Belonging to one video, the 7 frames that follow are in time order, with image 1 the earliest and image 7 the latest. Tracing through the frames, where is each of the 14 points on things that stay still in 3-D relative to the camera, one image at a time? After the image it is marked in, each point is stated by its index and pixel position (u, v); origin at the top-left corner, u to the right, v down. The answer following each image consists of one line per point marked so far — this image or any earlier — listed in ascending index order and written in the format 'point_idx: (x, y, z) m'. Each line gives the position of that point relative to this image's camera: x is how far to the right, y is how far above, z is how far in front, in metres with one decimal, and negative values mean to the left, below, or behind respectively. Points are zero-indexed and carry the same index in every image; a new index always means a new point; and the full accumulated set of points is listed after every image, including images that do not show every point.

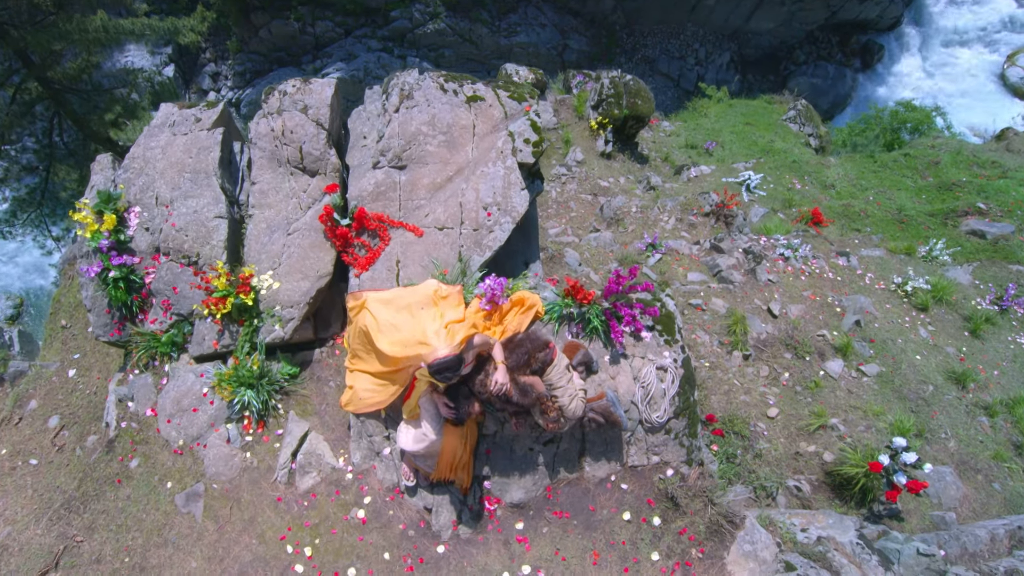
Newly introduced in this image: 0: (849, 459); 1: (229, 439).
0: (+4.4, -2.3, +6.9) m
1: (-3.3, -1.7, +6.0) m
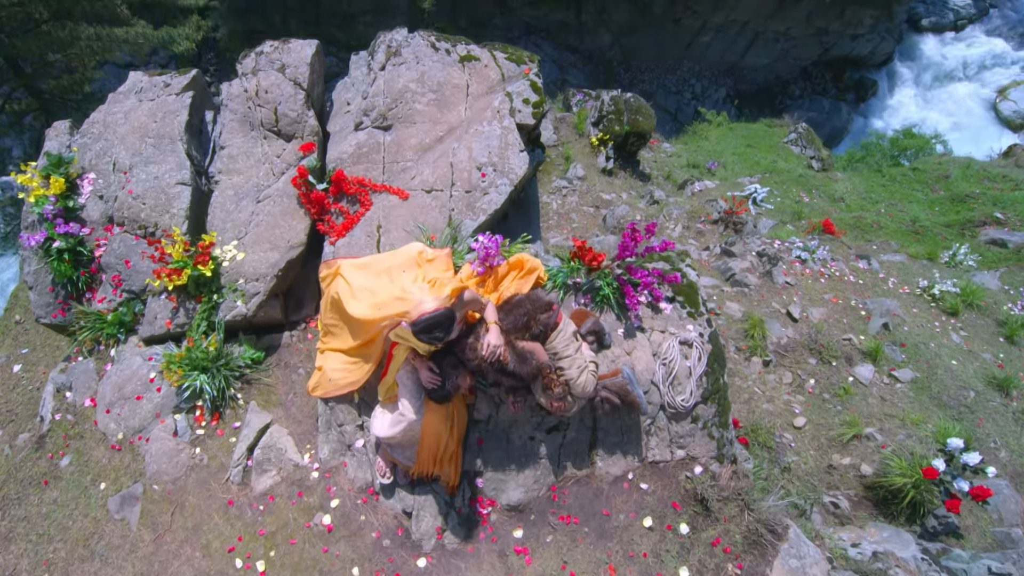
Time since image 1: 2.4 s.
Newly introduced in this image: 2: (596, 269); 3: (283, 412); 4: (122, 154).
0: (+4.4, -2.1, +6.0) m
1: (-3.3, -1.4, +5.1) m
2: (+0.8, +0.2, +4.9) m
3: (-2.3, -1.3, +5.3) m
4: (-4.6, +1.6, +6.1) m
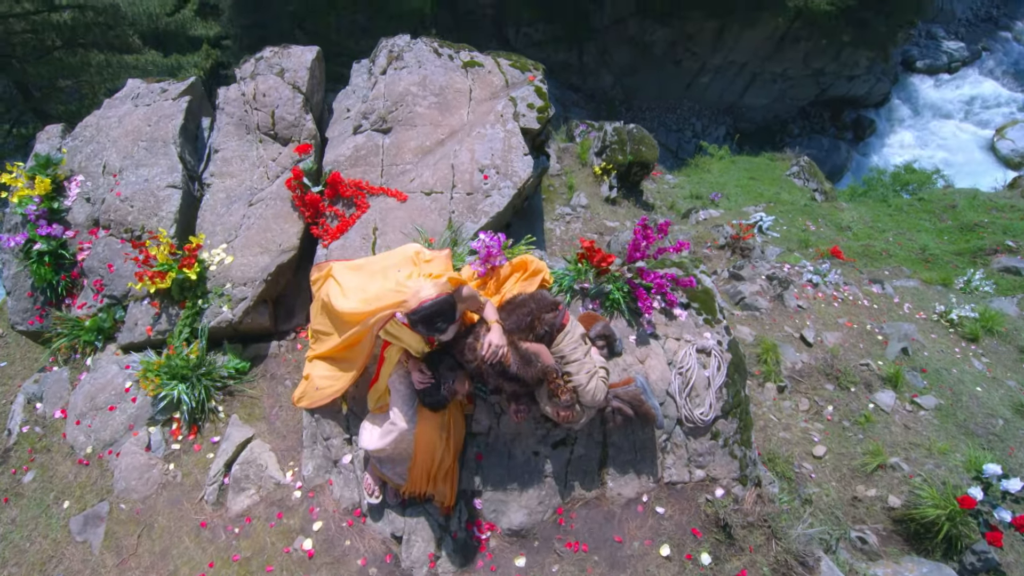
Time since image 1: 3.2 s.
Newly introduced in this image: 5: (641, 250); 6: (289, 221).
0: (+4.4, -2.2, +5.5) m
1: (-3.3, -1.4, +4.7) m
2: (+0.8, +0.2, +4.5) m
3: (-2.3, -1.3, +4.9) m
4: (-4.5, +1.5, +5.9) m
5: (+1.1, +0.3, +4.5) m
6: (-2.3, +0.7, +5.4) m
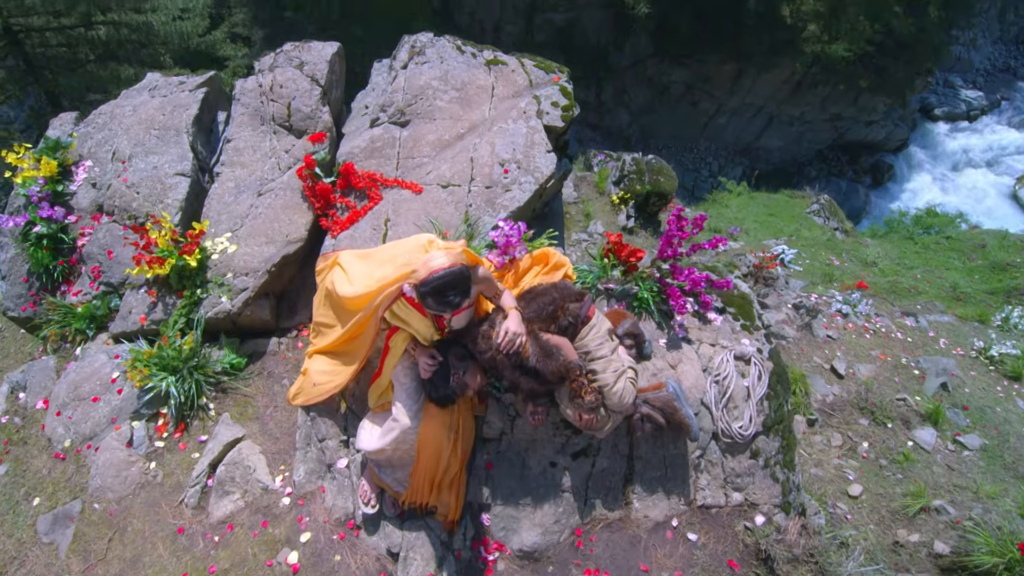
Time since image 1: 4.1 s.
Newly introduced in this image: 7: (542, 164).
0: (+4.5, -2.4, +4.9) m
1: (-3.2, -1.3, +4.3) m
2: (+1.0, +0.2, +4.2) m
3: (-2.2, -1.2, +4.5) m
4: (-4.3, +1.6, +5.7) m
5: (+1.3, +0.3, +4.1) m
6: (-2.1, +0.8, +5.2) m
7: (+0.3, +1.2, +5.2) m
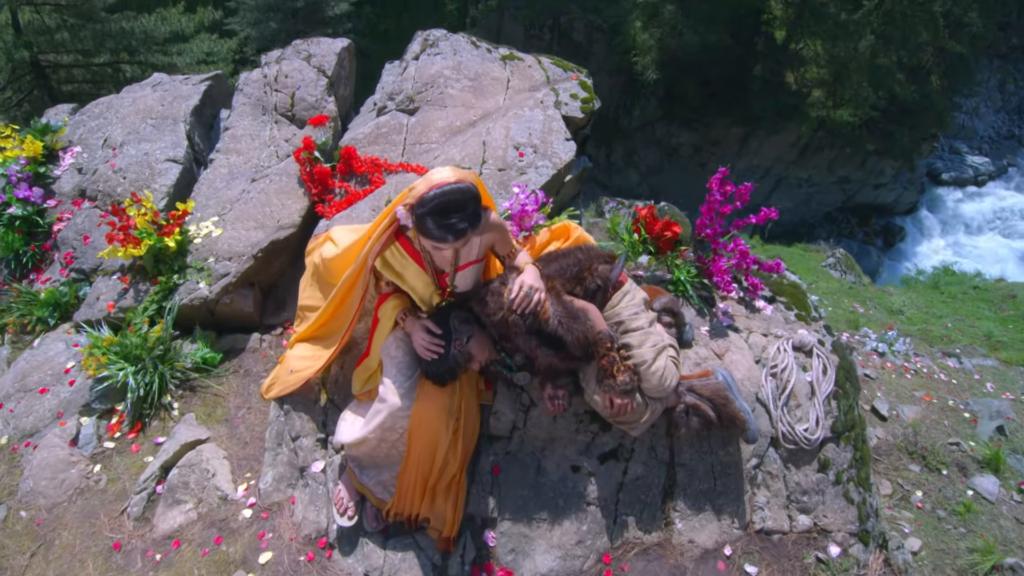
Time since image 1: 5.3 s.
0: (+4.6, -2.4, +4.0) m
1: (-3.1, -1.1, +3.7) m
2: (+1.1, +0.3, +3.6) m
3: (-2.1, -1.0, +3.8) m
4: (-4.1, +1.6, +5.4) m
5: (+1.4, +0.5, +3.6) m
6: (-2.0, +0.8, +4.7) m
7: (+0.4, +1.3, +4.7) m
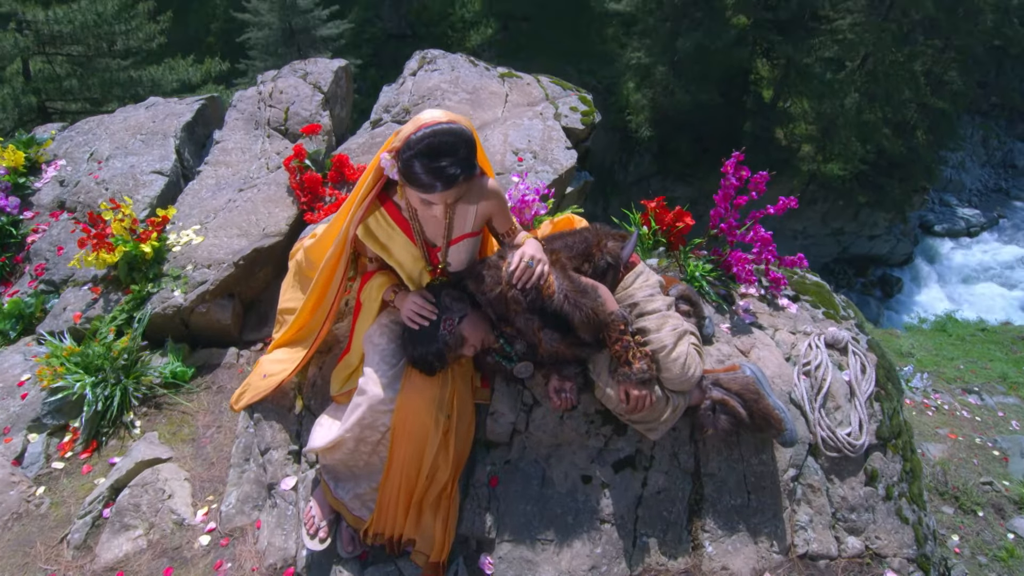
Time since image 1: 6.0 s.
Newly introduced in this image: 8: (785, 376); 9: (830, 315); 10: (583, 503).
0: (+4.6, -2.4, +3.4) m
1: (-3.1, -1.1, +3.3) m
2: (+1.1, +0.3, +3.3) m
3: (-2.1, -1.1, +3.4) m
4: (-4.1, +1.4, +5.3) m
5: (+1.4, +0.5, +3.3) m
6: (-2.0, +0.7, +4.5) m
7: (+0.4, +1.1, +4.5) m
8: (+1.5, -0.5, +2.8) m
9: (+2.0, -0.2, +3.2) m
10: (+0.3, -1.1, +2.5) m
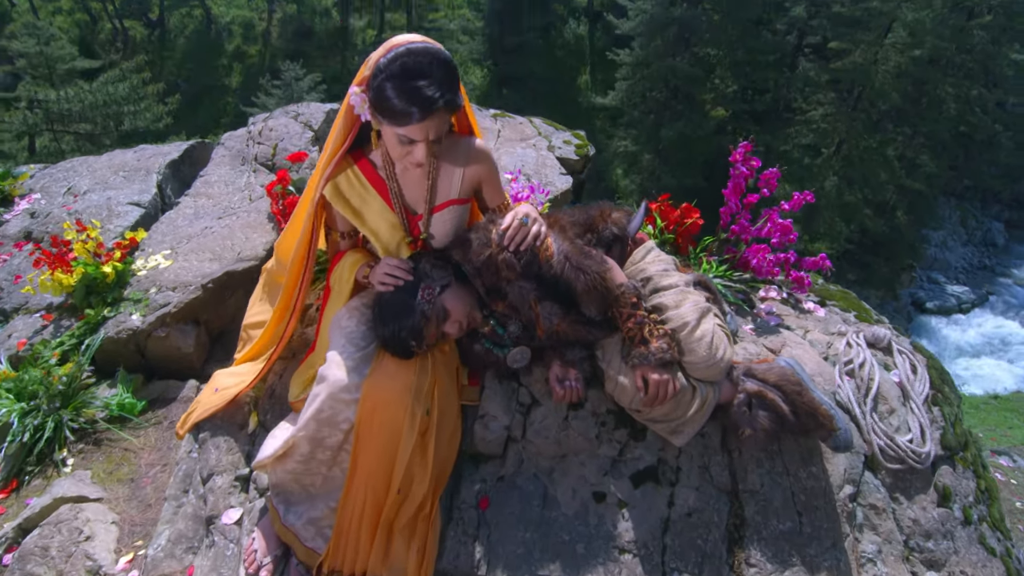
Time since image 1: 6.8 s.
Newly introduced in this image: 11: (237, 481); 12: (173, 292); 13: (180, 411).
0: (+4.6, -2.3, +2.8) m
1: (-3.1, -1.1, +2.7) m
2: (+1.0, +0.3, +3.1) m
3: (-2.1, -1.1, +2.9) m
4: (-4.2, +1.0, +5.1) m
5: (+1.3, +0.4, +3.1) m
6: (-2.1, +0.5, +4.2) m
7: (+0.4, +0.9, +4.4) m
8: (+1.4, -0.4, +2.4) m
9: (+1.9, -0.2, +2.9) m
10: (+0.3, -1.0, +2.0) m
11: (-1.2, -0.9, +2.4) m
12: (-2.4, 0.0, +3.7) m
13: (-2.2, -0.8, +3.5) m
